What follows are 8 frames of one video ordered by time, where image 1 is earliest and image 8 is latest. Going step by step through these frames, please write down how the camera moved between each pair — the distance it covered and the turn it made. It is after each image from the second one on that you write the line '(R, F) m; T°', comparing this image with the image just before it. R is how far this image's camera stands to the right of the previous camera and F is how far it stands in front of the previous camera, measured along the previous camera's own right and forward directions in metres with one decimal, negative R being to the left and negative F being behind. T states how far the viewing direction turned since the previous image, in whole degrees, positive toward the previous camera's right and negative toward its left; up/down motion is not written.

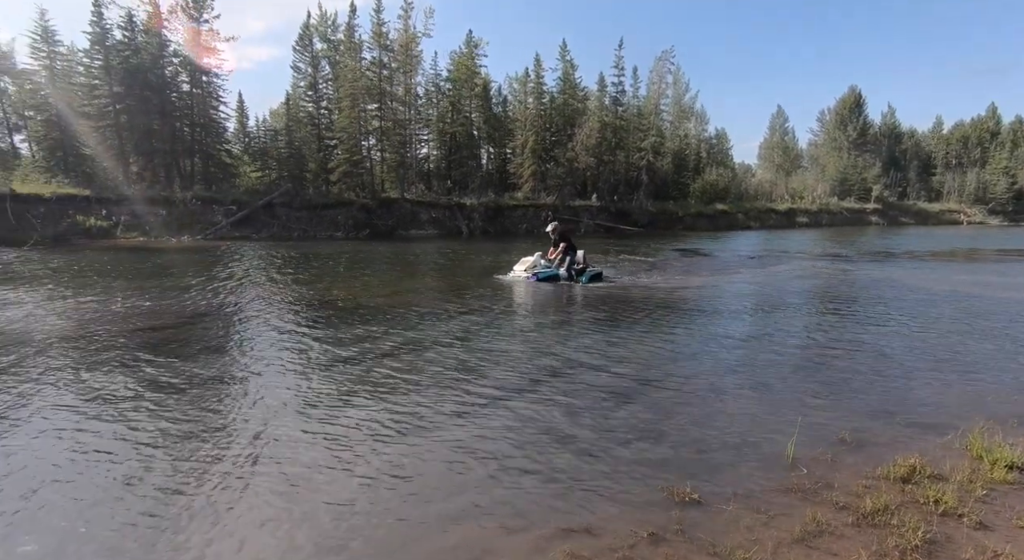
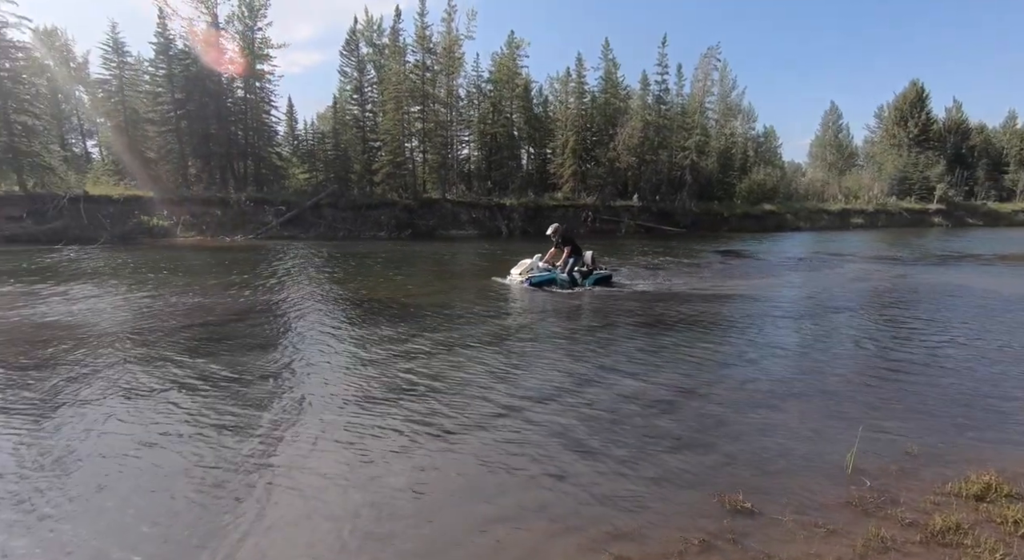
(-0.1, 0.0) m; -4°
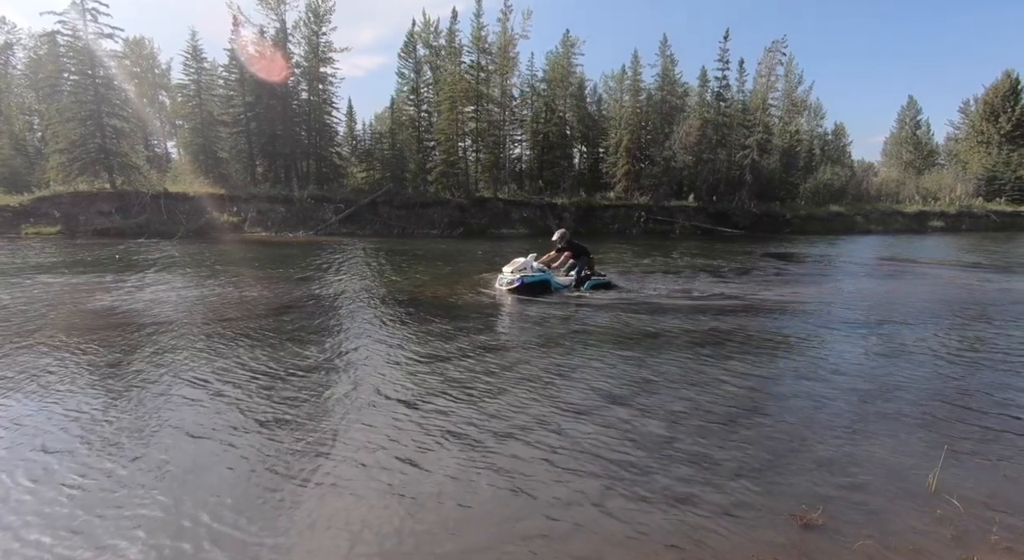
(-0.1, +0.1) m; -5°
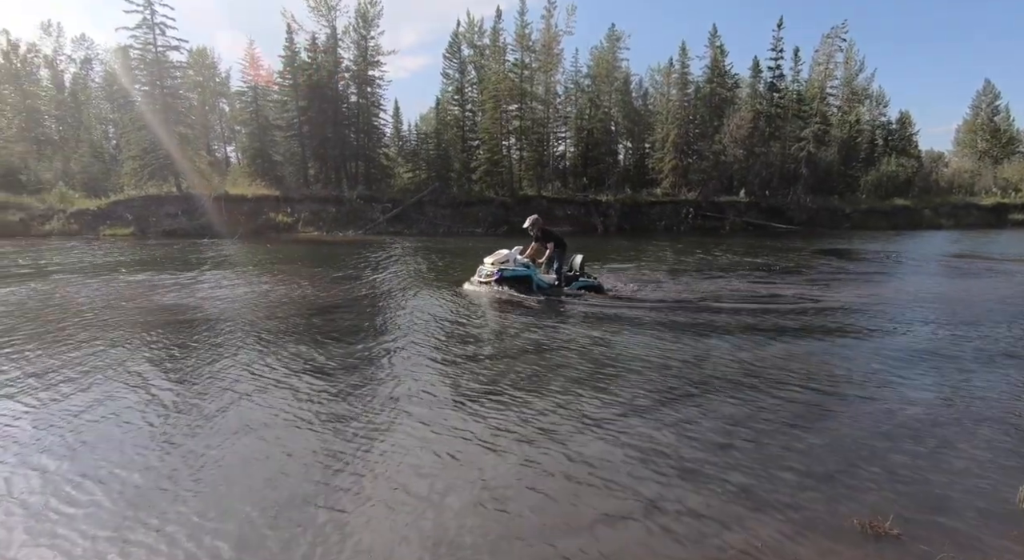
(0.0, +0.2) m; -4°
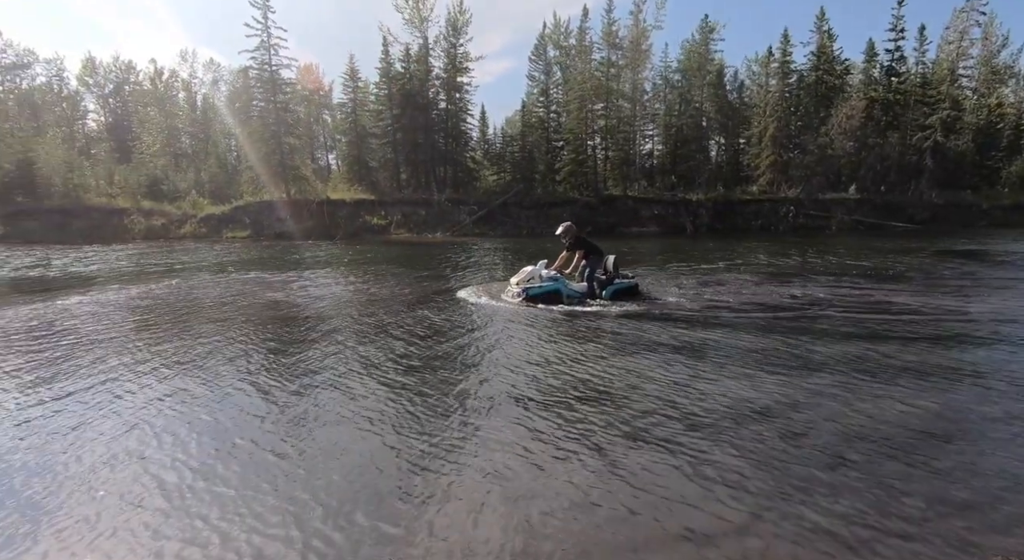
(-0.1, +0.6) m; -8°
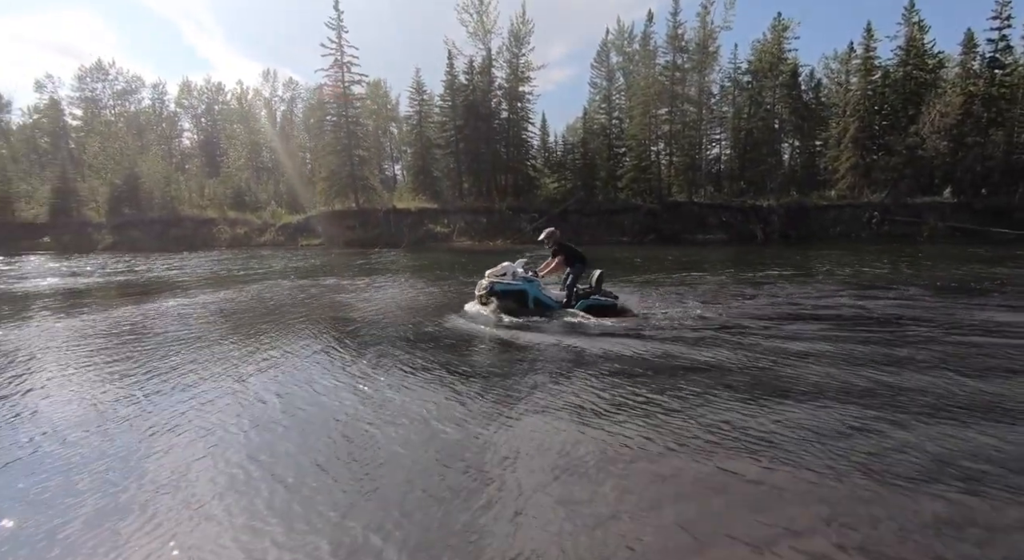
(-0.1, +0.5) m; -6°
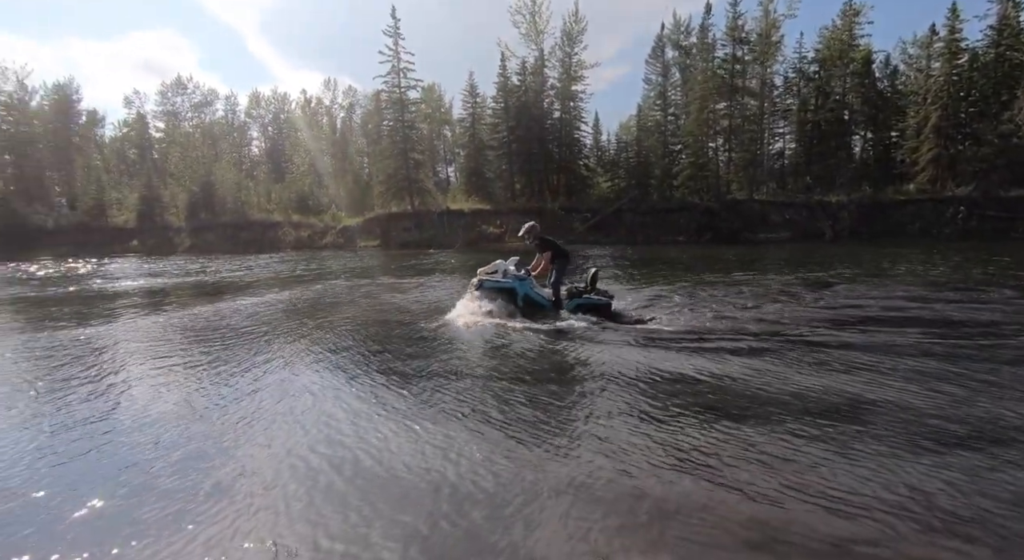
(-0.1, +0.6) m; -5°
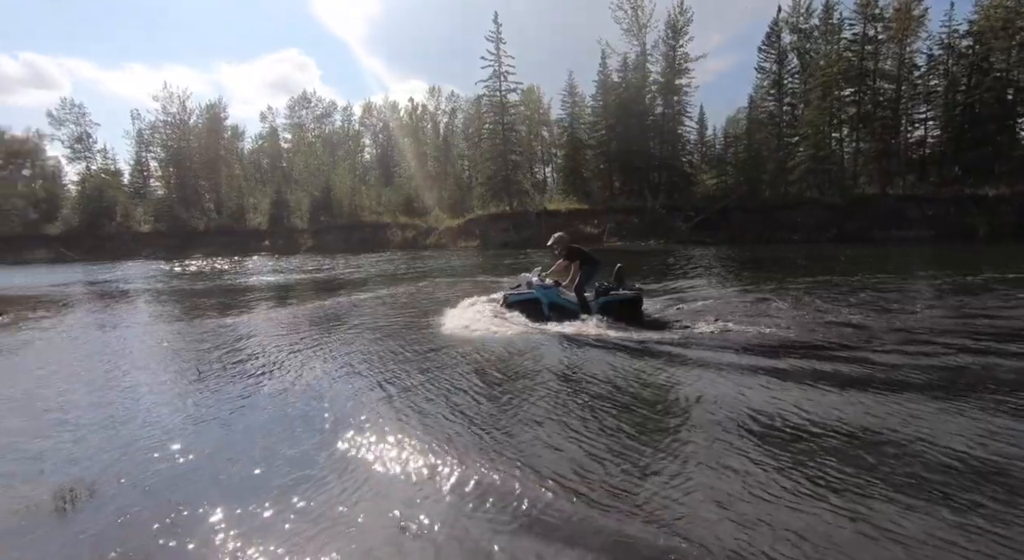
(-0.5, +1.3) m; -10°
